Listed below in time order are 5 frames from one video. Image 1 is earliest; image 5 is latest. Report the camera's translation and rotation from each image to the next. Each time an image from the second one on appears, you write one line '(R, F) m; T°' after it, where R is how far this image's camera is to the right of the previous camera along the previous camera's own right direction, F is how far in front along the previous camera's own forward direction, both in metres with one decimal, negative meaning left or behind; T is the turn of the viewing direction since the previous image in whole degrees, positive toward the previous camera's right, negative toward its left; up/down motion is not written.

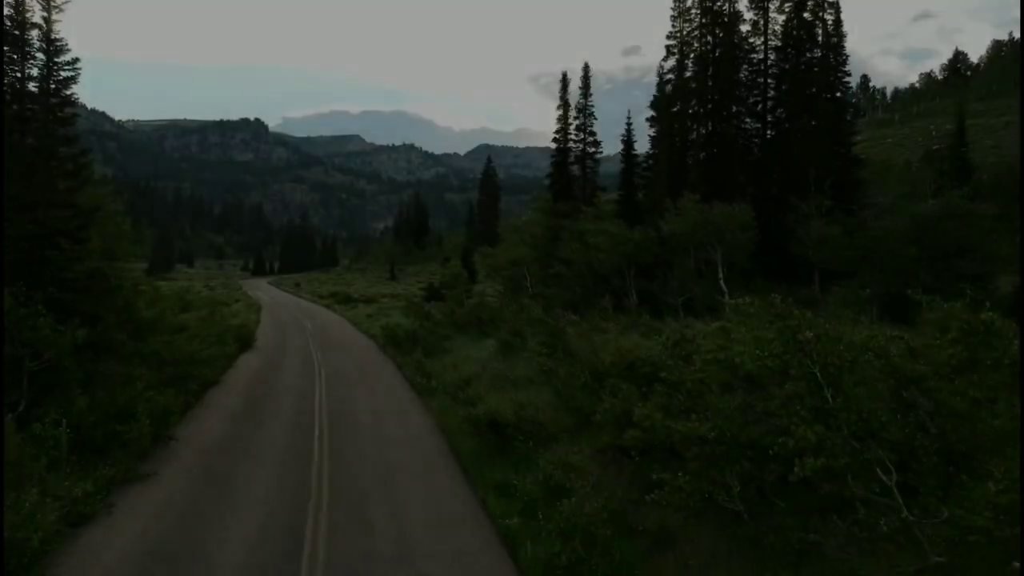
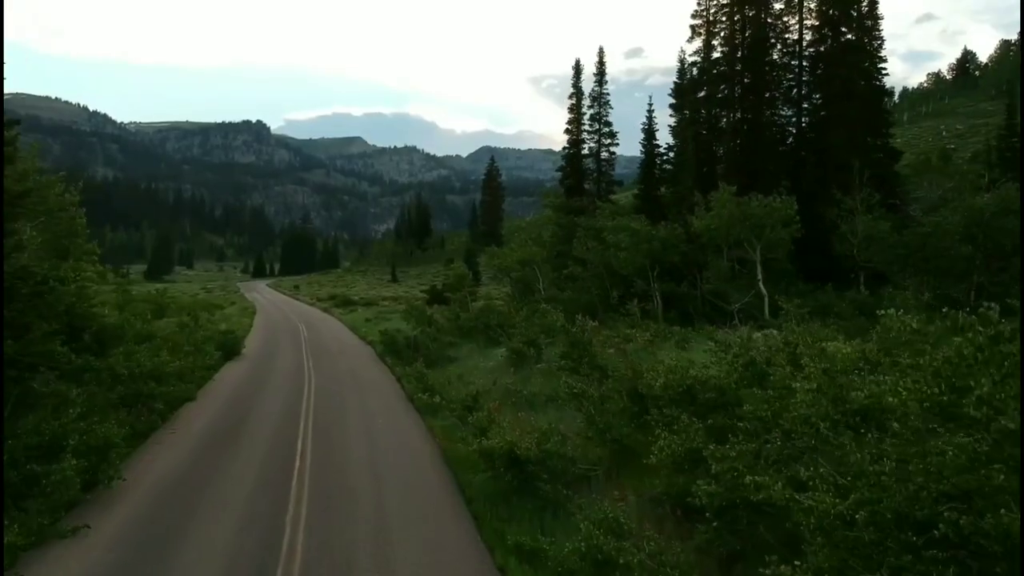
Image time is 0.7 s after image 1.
(-0.3, +3.1) m; 0°
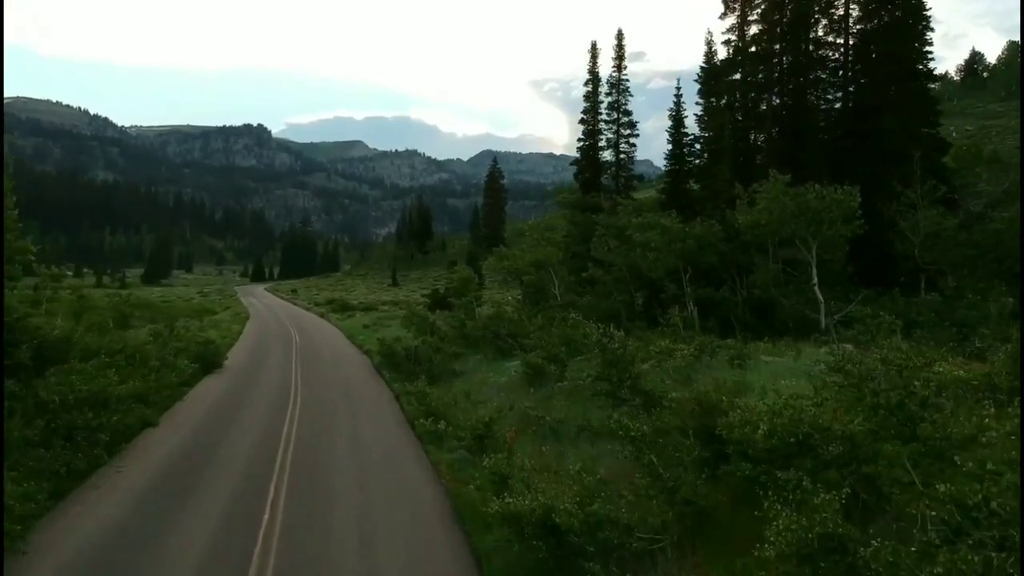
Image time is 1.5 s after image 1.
(-0.4, +3.4) m; 0°
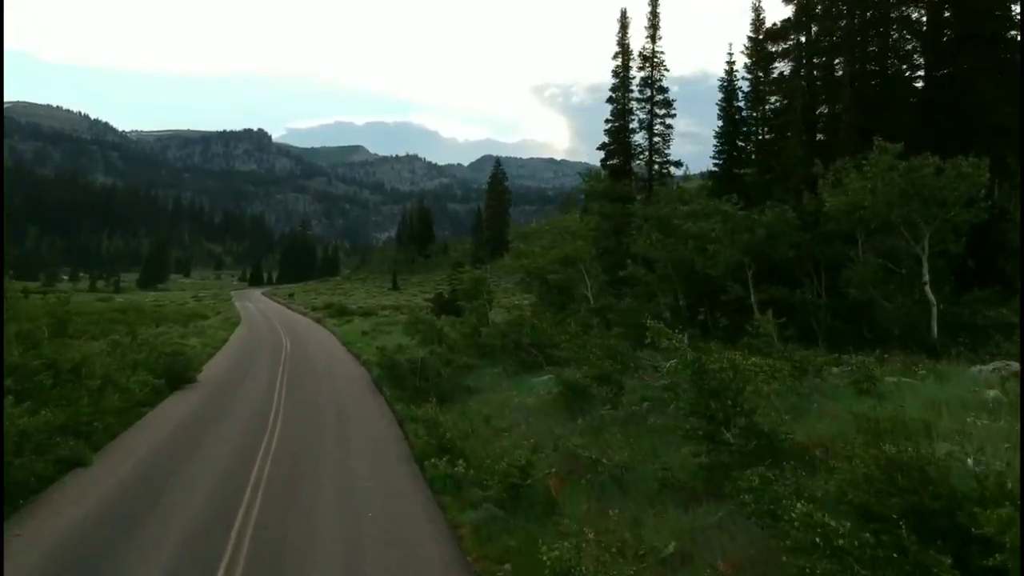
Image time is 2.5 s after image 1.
(-0.6, +4.5) m; 0°
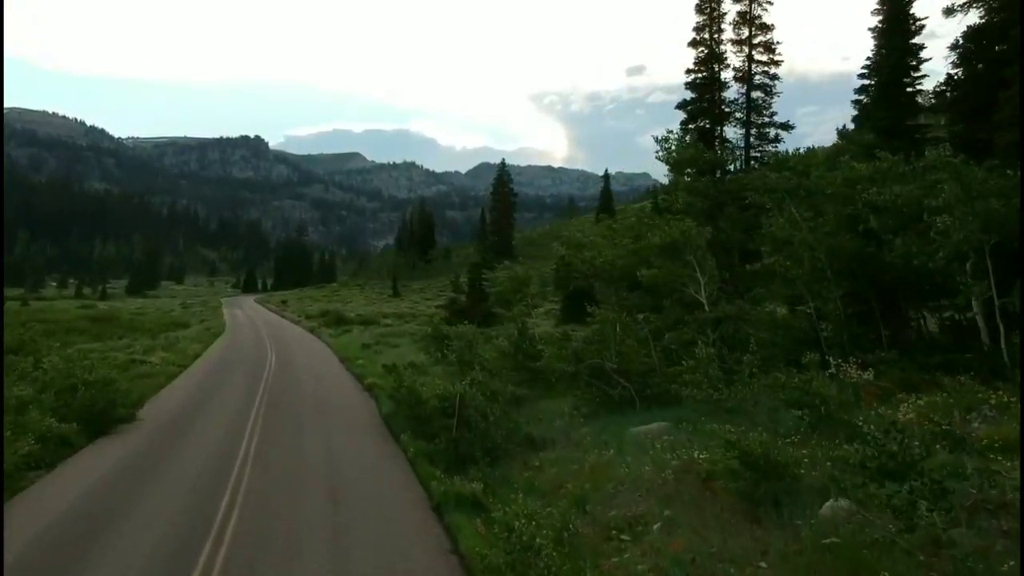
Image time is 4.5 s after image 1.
(-1.5, +7.7) m; 0°
